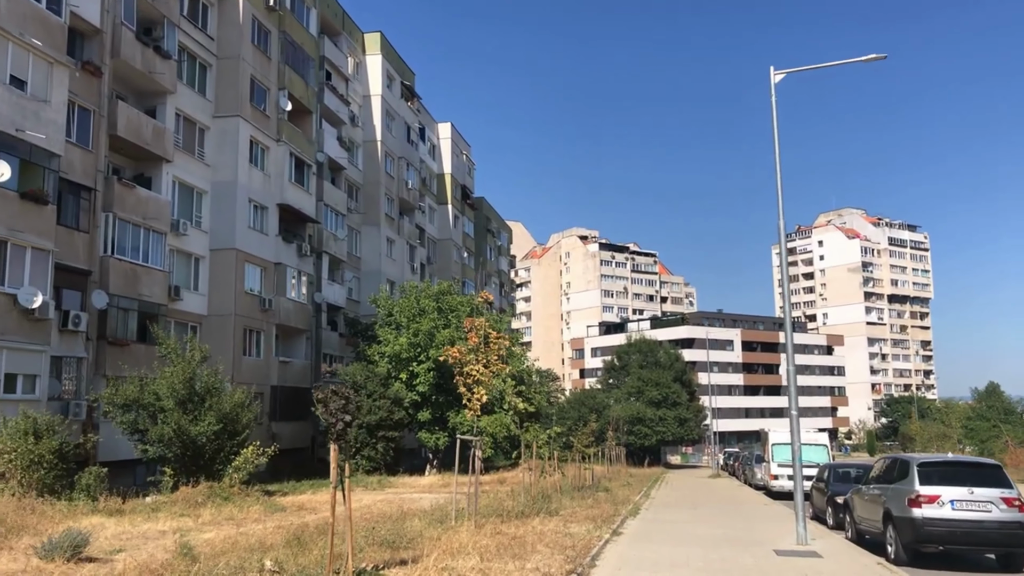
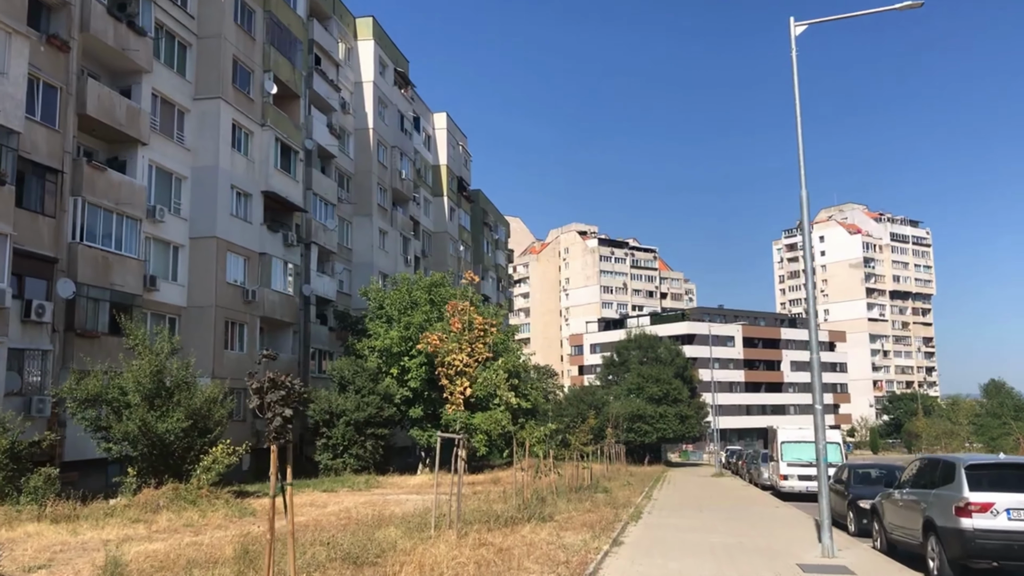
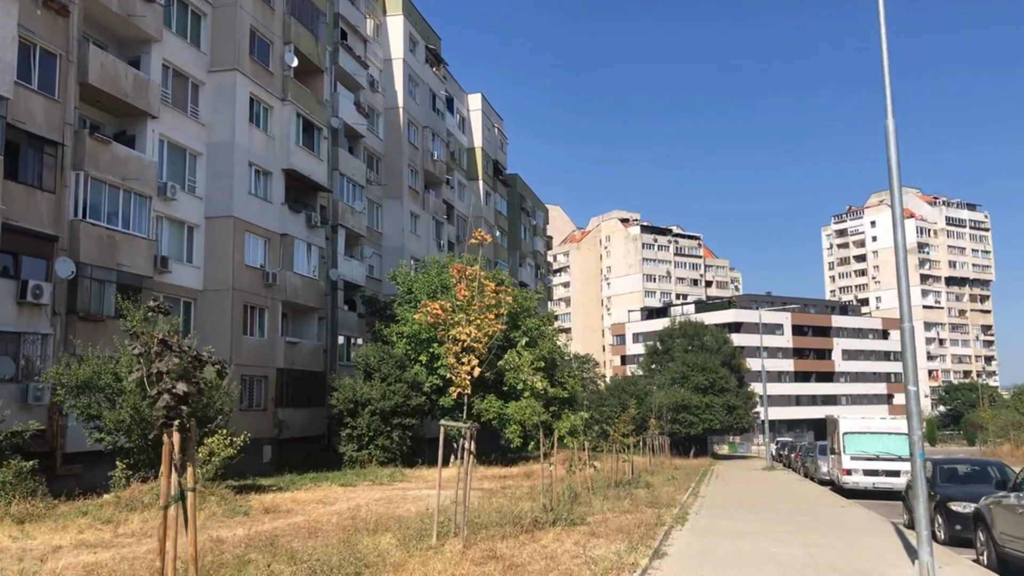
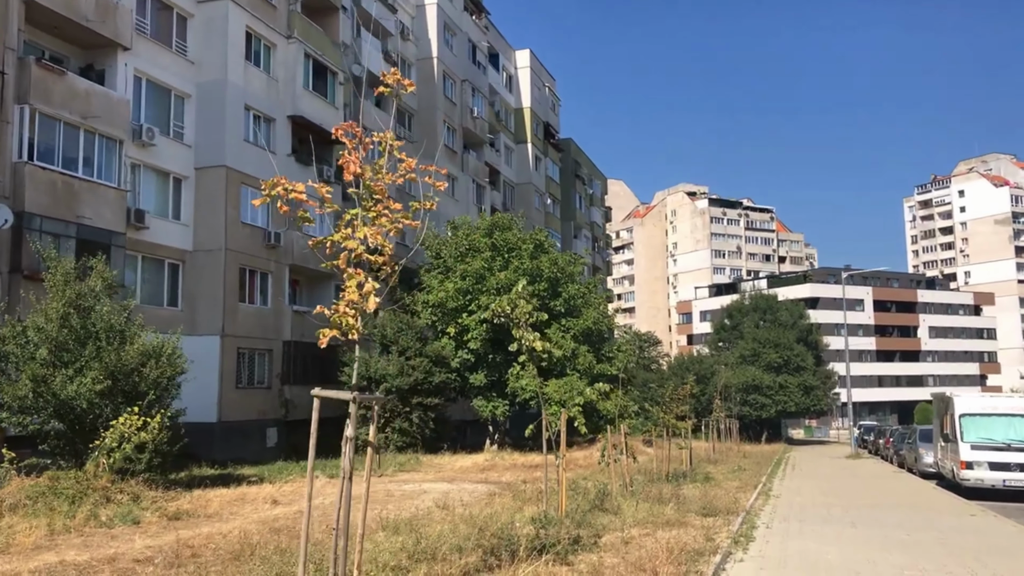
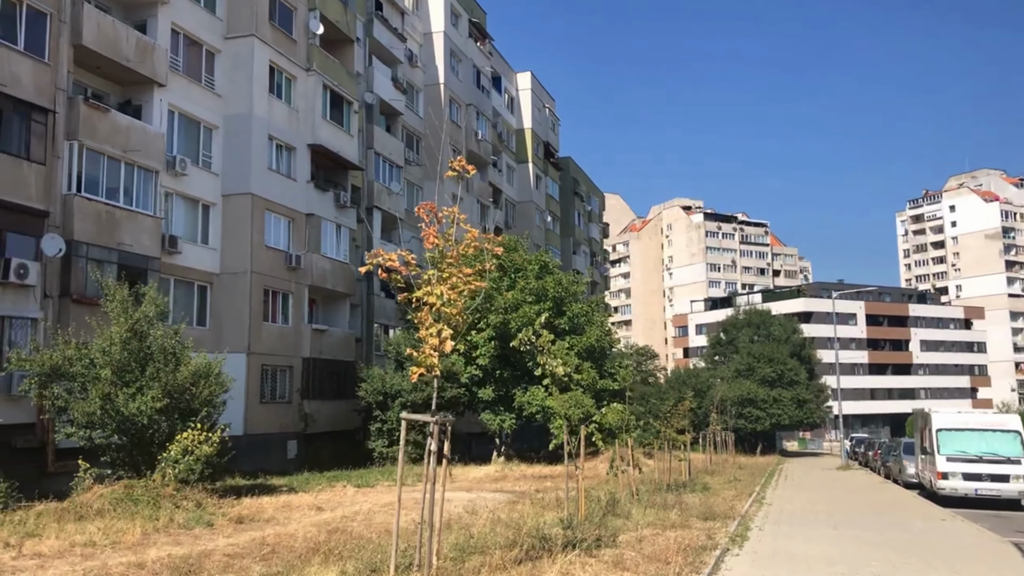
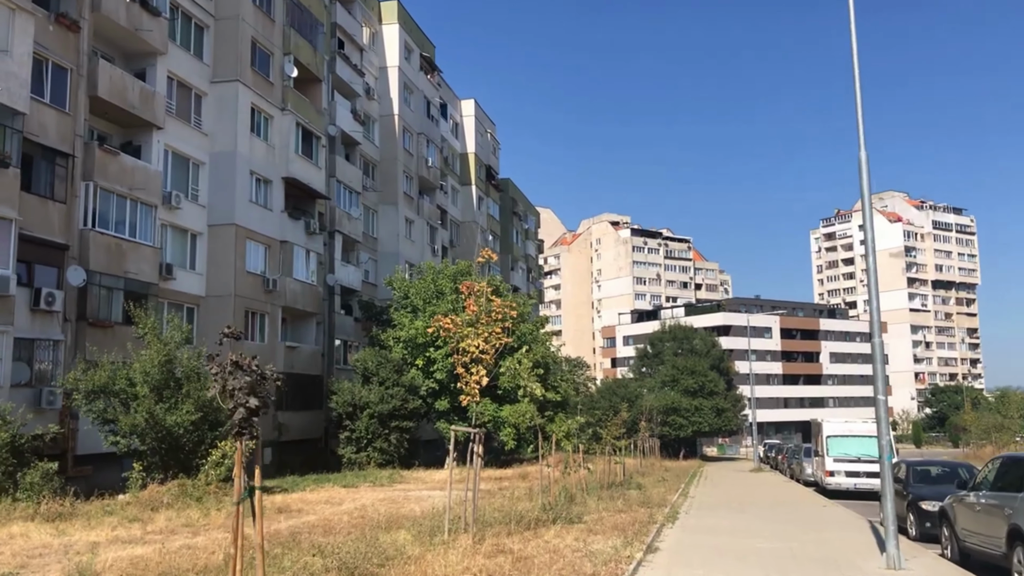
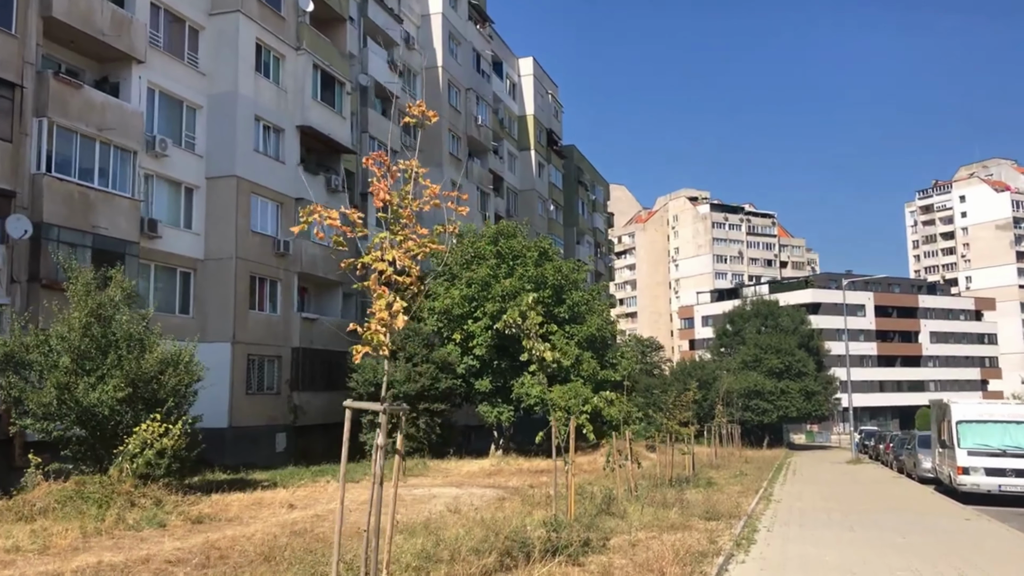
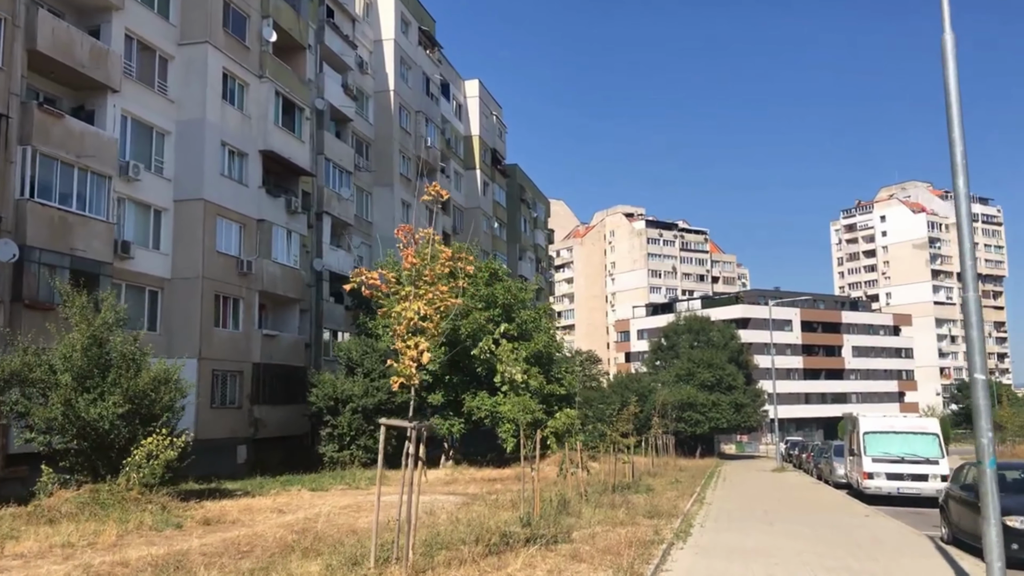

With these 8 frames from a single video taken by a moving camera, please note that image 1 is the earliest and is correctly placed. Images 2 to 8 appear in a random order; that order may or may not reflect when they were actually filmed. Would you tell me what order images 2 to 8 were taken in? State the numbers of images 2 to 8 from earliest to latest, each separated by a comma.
2, 6, 3, 8, 5, 7, 4
